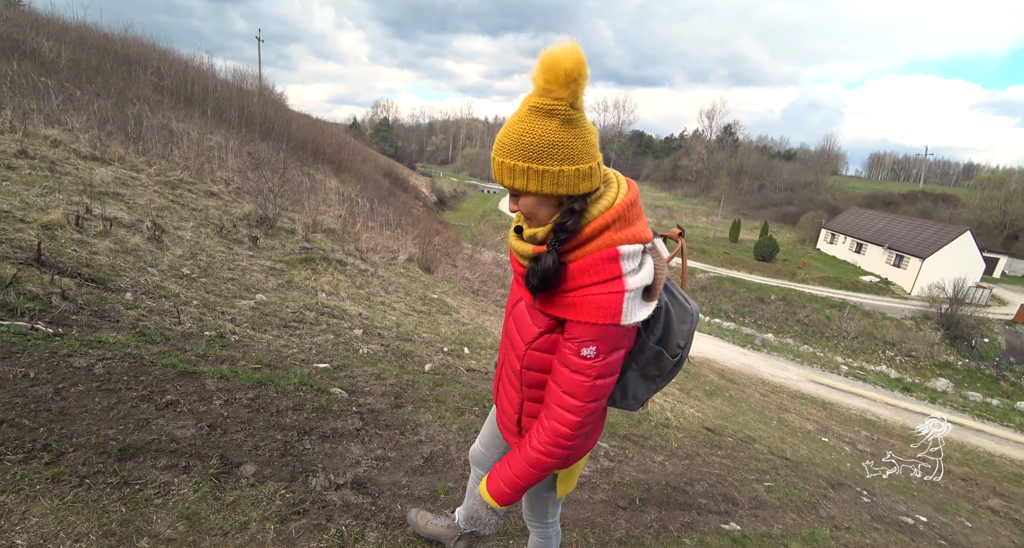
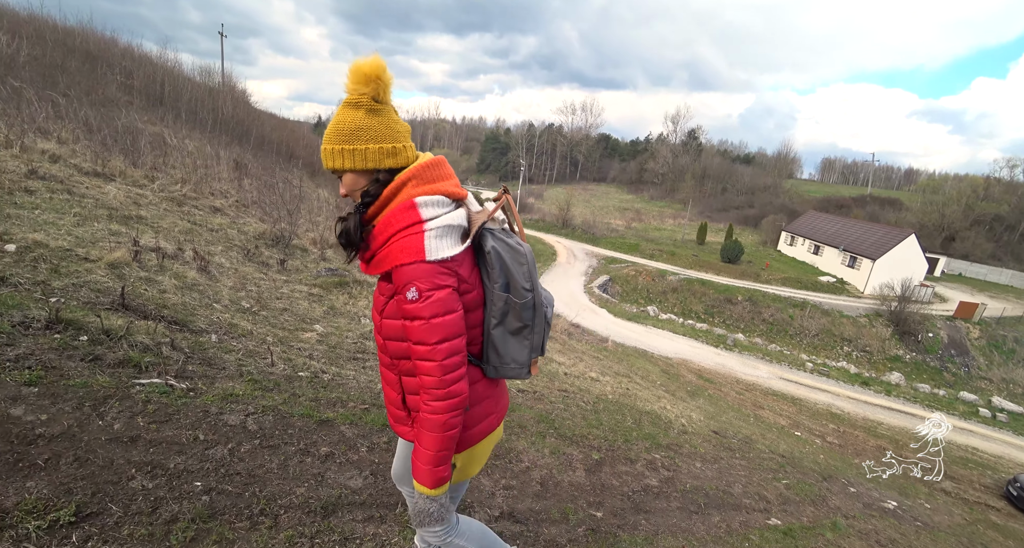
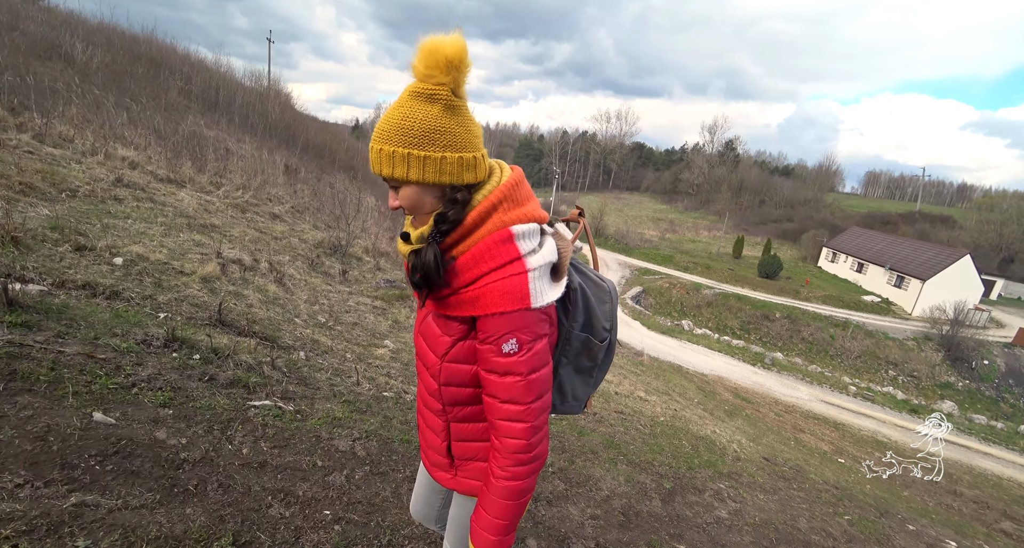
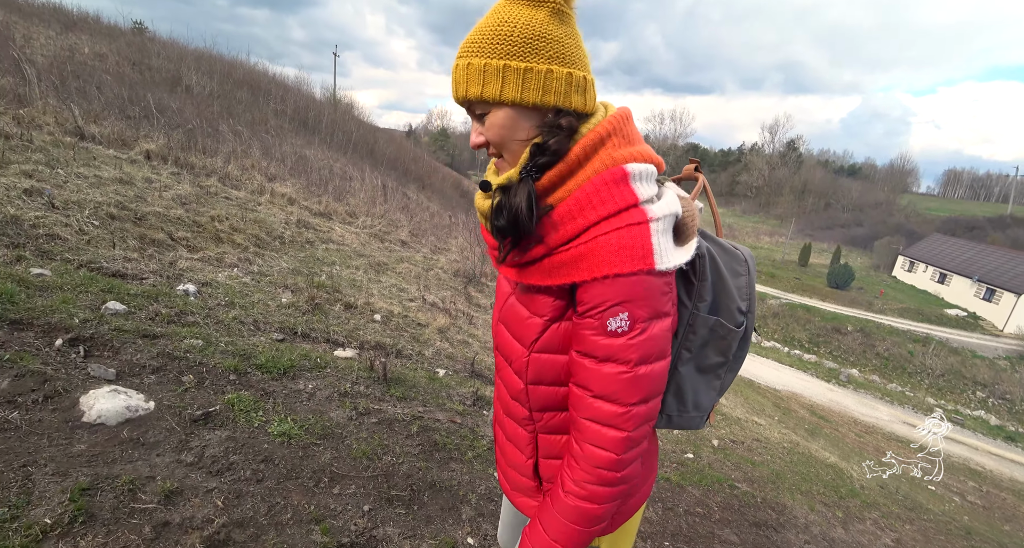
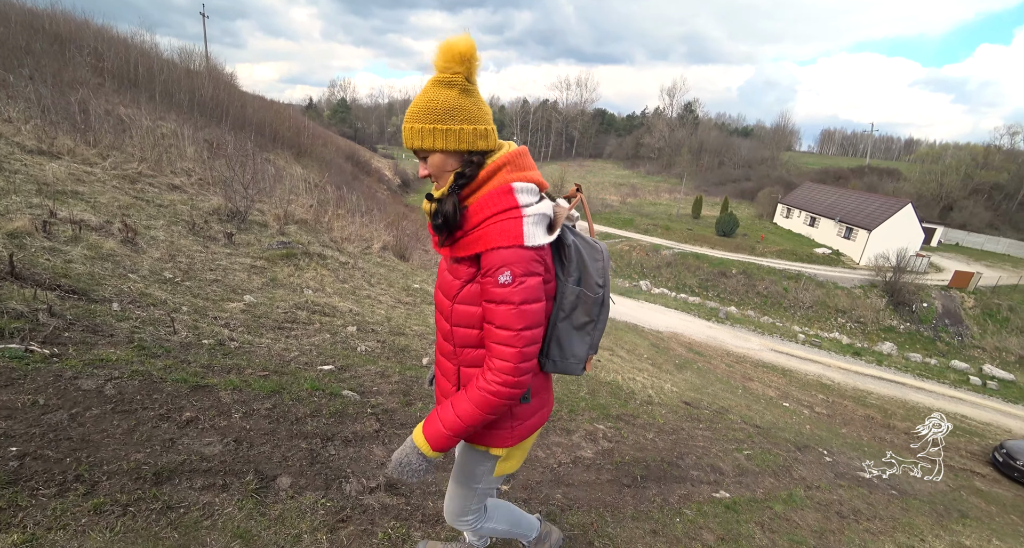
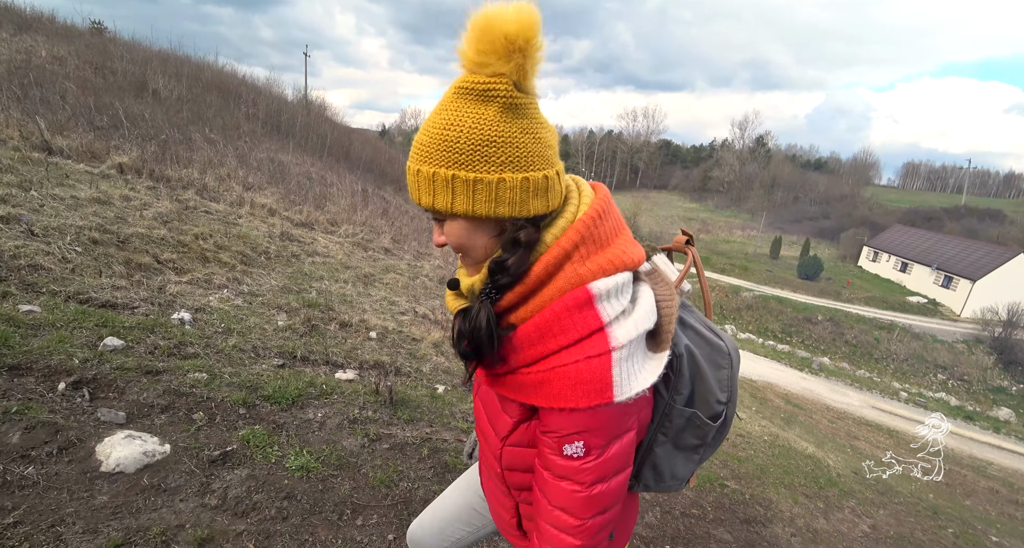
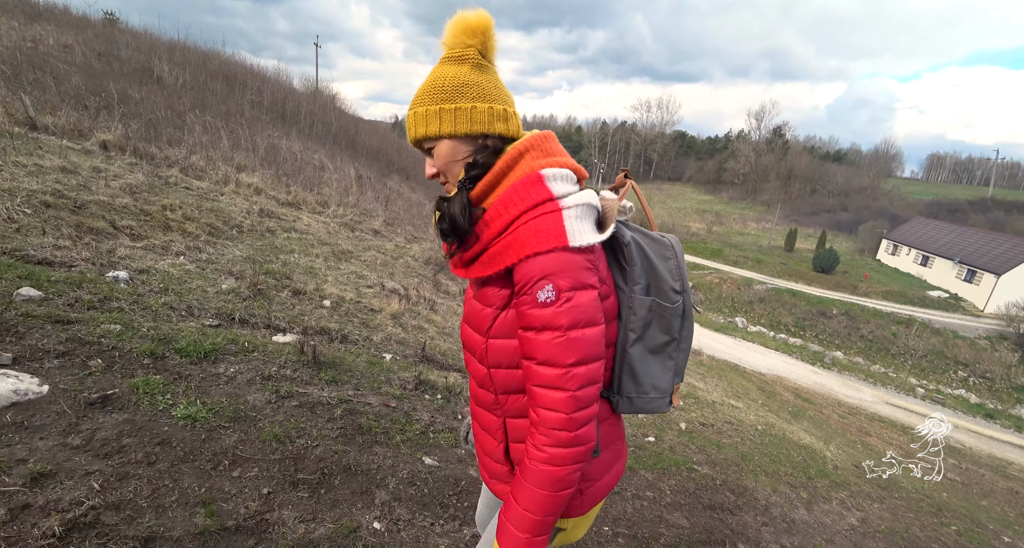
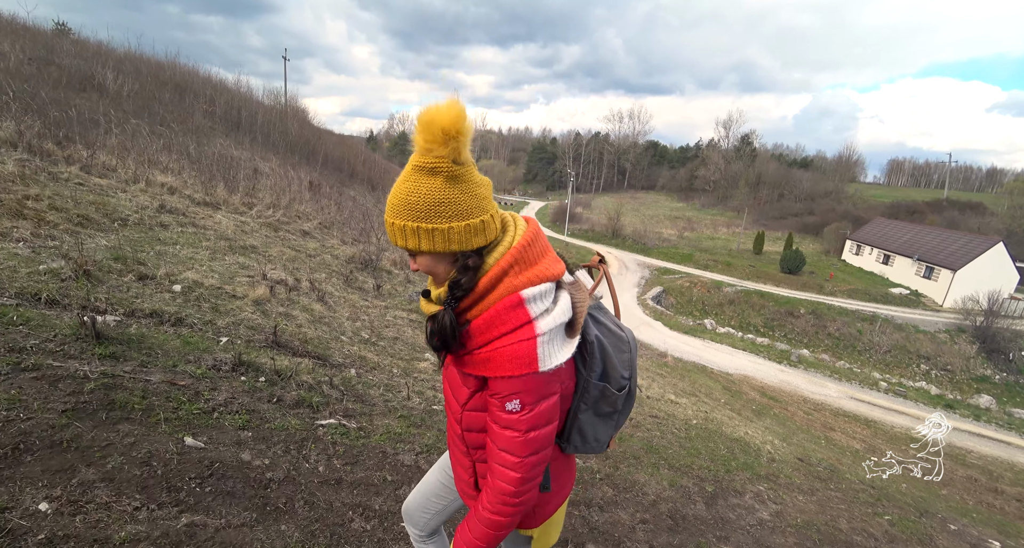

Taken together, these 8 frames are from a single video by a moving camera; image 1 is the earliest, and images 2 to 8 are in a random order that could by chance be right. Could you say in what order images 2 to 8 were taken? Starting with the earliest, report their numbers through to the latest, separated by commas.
5, 2, 3, 8, 7, 4, 6
